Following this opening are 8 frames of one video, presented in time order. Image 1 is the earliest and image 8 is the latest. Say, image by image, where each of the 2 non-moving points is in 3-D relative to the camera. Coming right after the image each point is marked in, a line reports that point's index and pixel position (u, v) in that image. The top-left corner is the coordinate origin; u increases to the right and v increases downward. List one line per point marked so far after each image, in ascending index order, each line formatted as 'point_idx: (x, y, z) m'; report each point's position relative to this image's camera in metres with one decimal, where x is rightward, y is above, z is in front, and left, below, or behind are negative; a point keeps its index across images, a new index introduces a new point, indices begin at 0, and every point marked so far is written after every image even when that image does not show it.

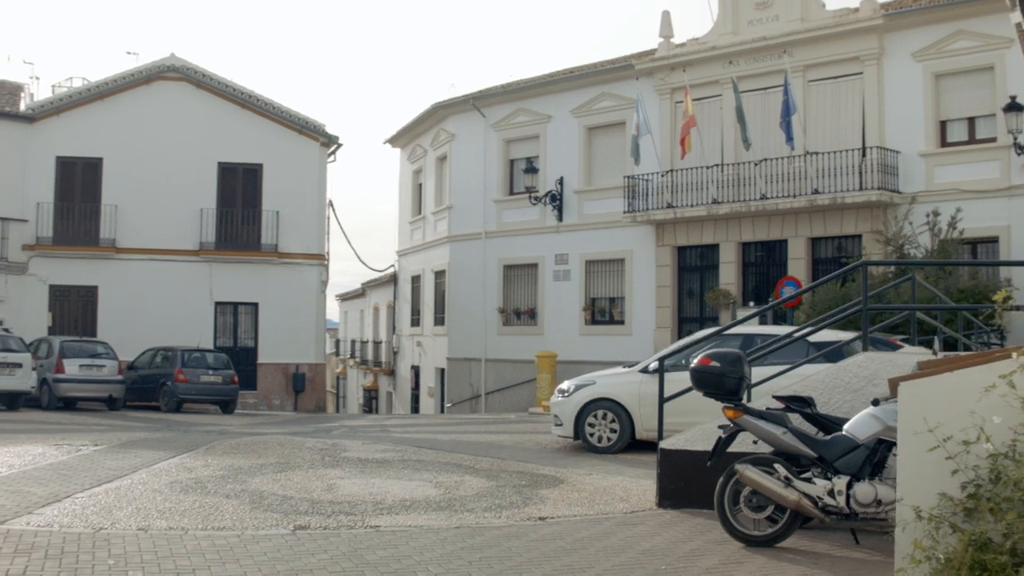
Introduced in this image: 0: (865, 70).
0: (+4.3, +2.6, +20.1) m
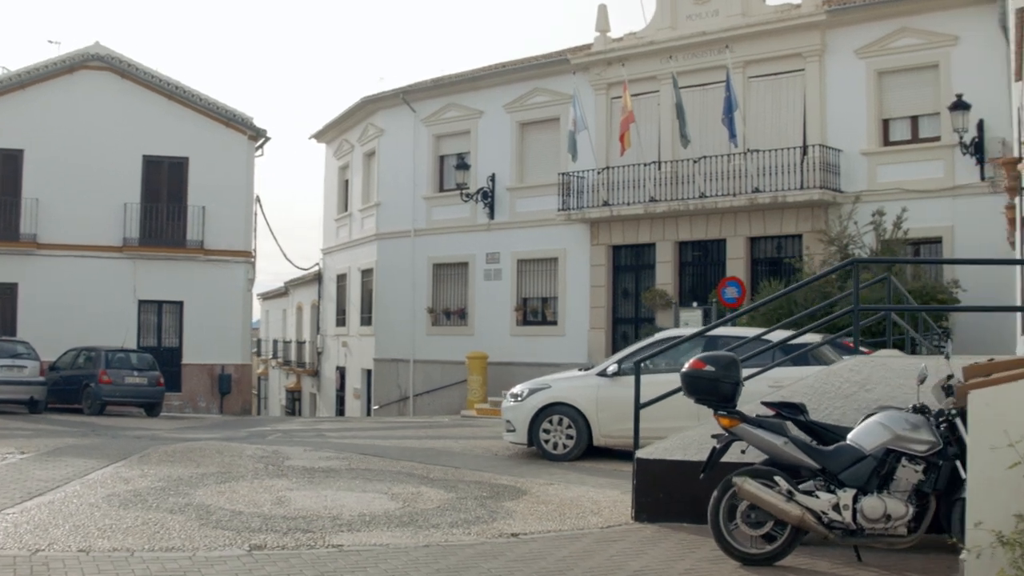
0: (+3.5, +2.6, +19.7) m
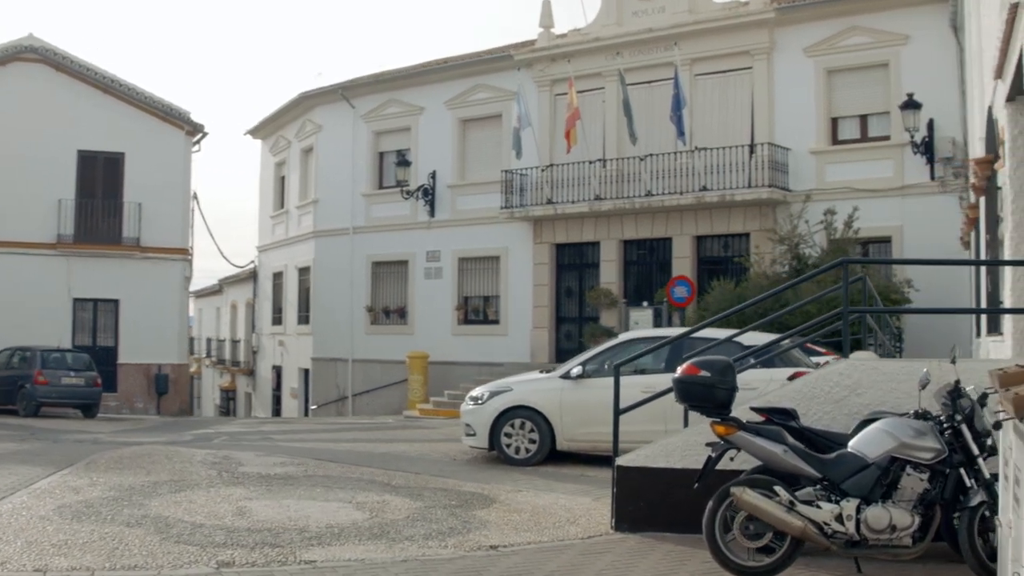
0: (+2.8, +2.6, +19.6) m
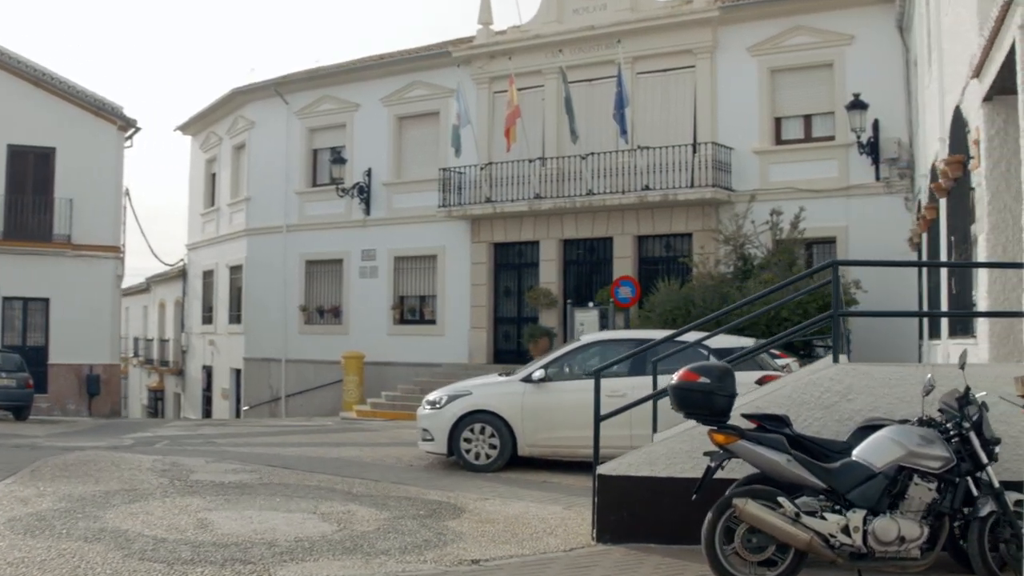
0: (+2.2, +2.6, +19.4) m
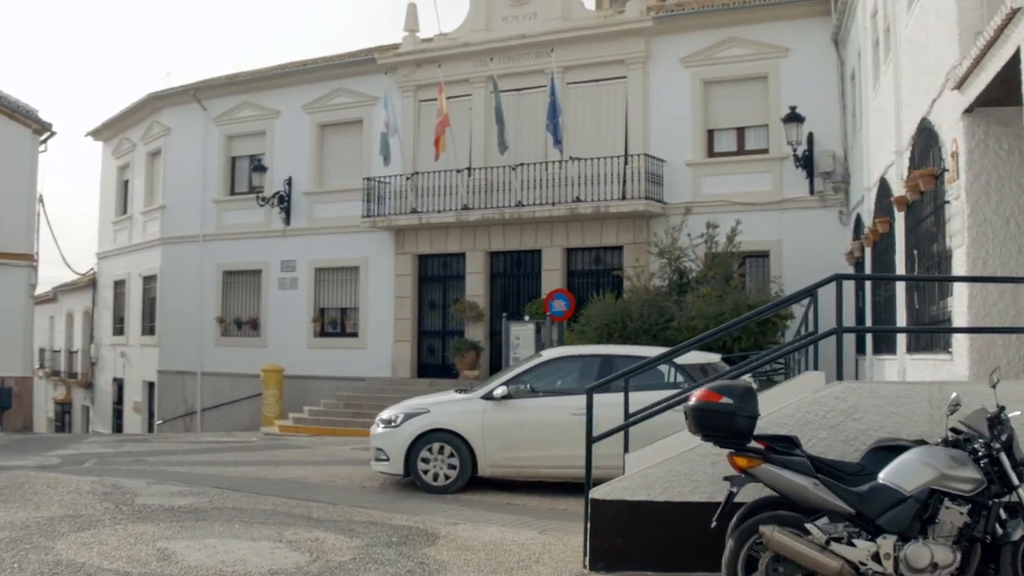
0: (+1.3, +2.5, +19.1) m
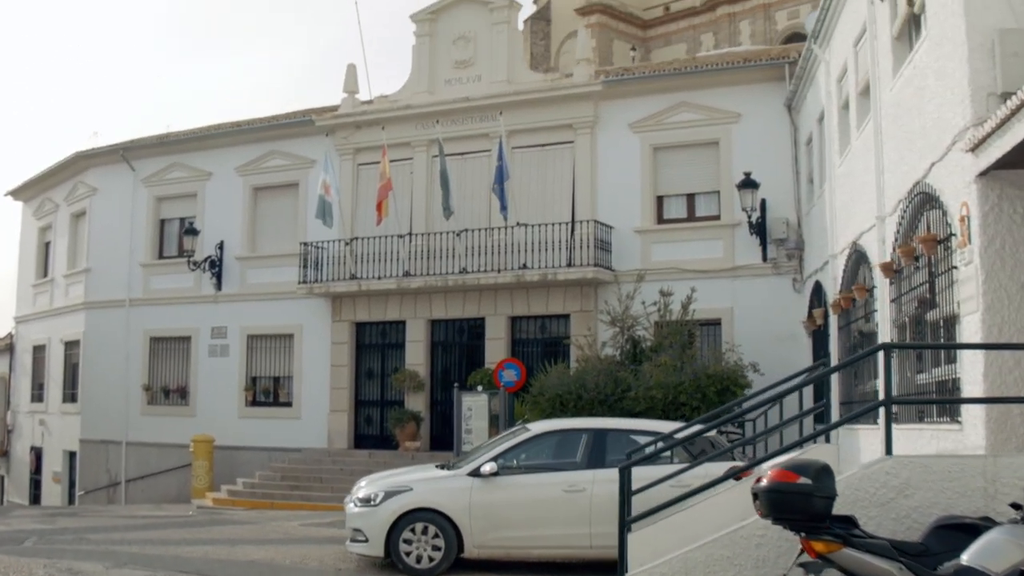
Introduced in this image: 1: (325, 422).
0: (+0.7, +1.7, +18.8) m
1: (-2.3, -1.7, +20.6) m
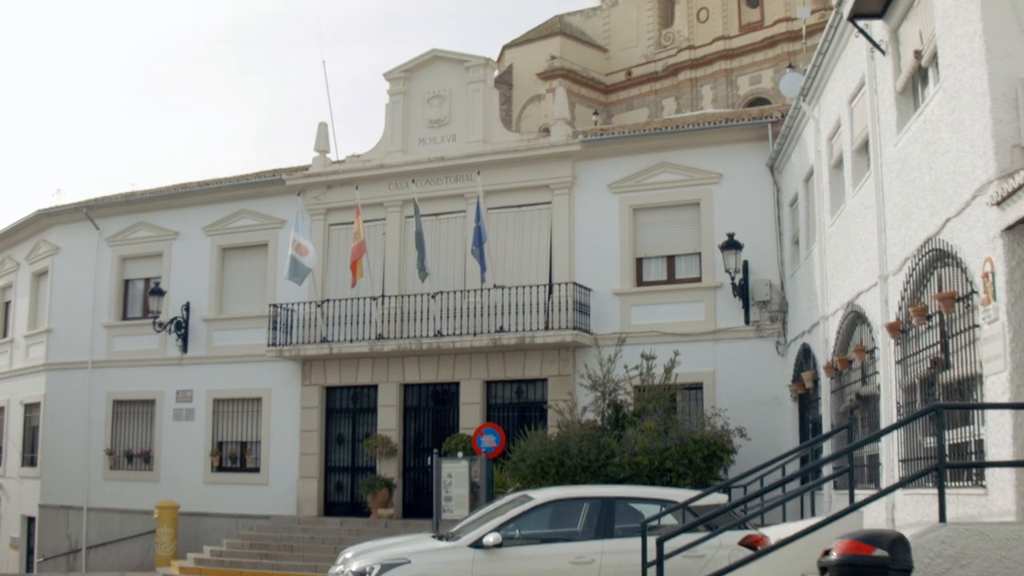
0: (+0.5, +1.0, +18.5) m
1: (-2.6, -2.4, +20.0) m
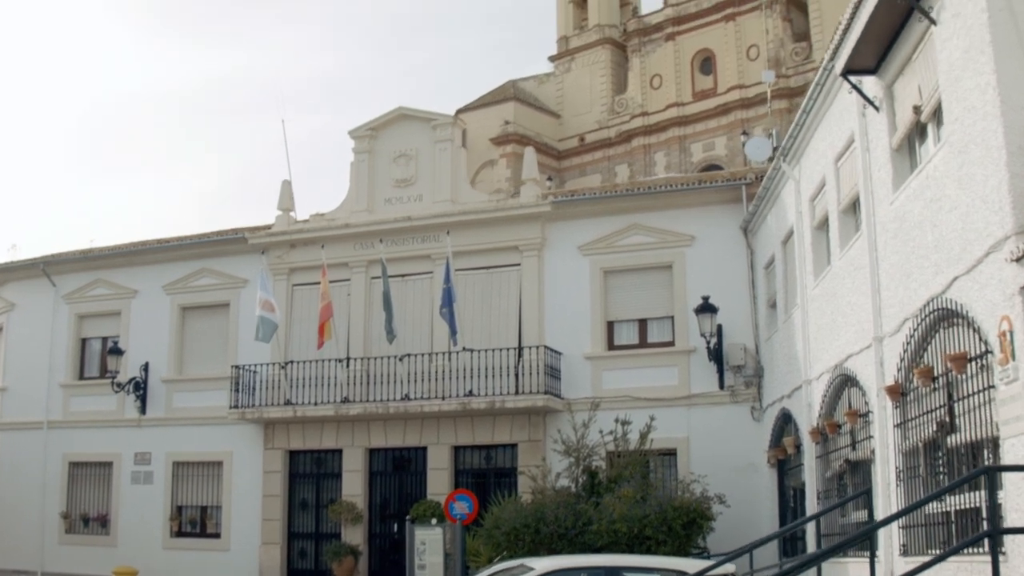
0: (+0.1, +0.3, +18.2) m
1: (-3.0, -3.1, +19.5) m
